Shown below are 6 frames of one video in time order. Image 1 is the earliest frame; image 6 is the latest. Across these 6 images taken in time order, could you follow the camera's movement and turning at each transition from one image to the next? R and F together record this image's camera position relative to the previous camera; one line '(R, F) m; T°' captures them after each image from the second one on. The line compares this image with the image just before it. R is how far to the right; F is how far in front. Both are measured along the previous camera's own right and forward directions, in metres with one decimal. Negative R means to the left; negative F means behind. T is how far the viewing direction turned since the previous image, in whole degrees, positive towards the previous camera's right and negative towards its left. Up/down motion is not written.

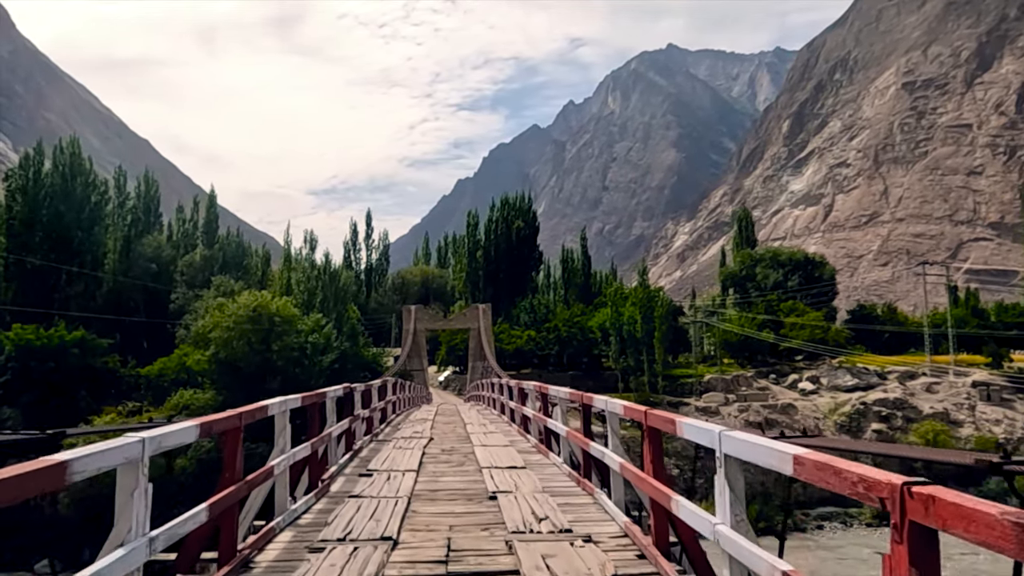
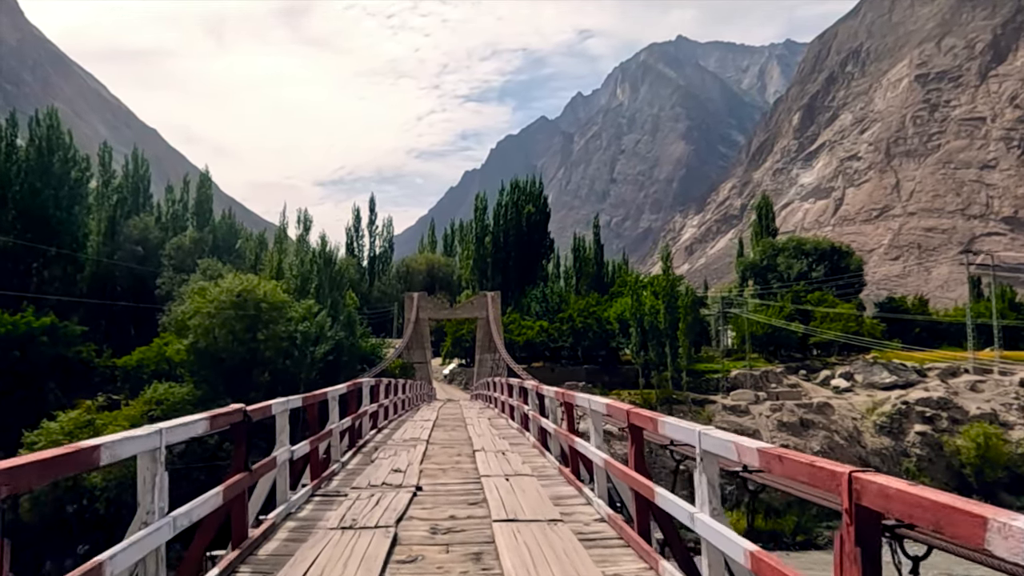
(-0.1, +0.9) m; -1°
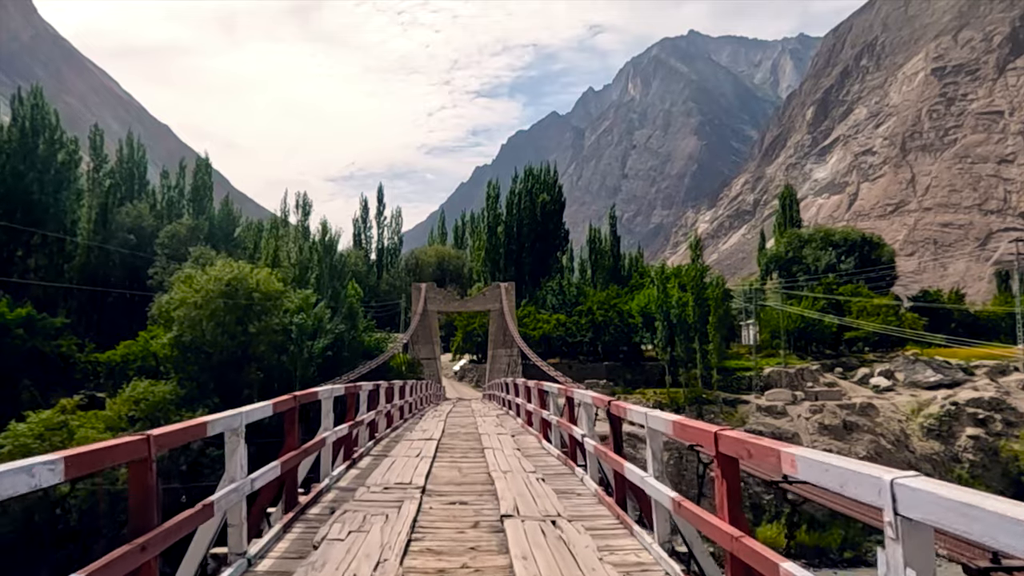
(-0.1, +0.8) m; -1°
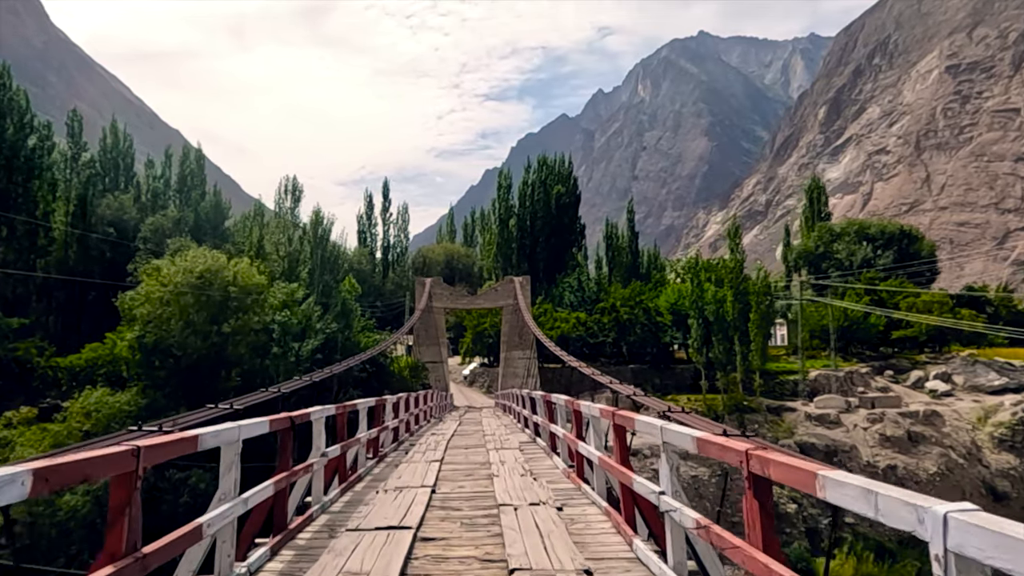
(-0.1, +1.1) m; -1°
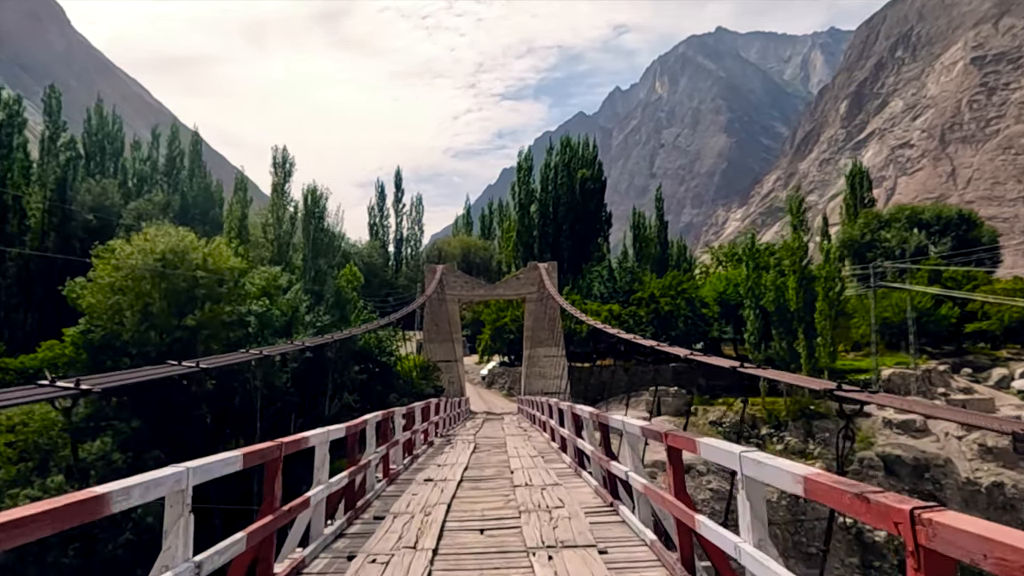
(-0.1, +1.2) m; -1°
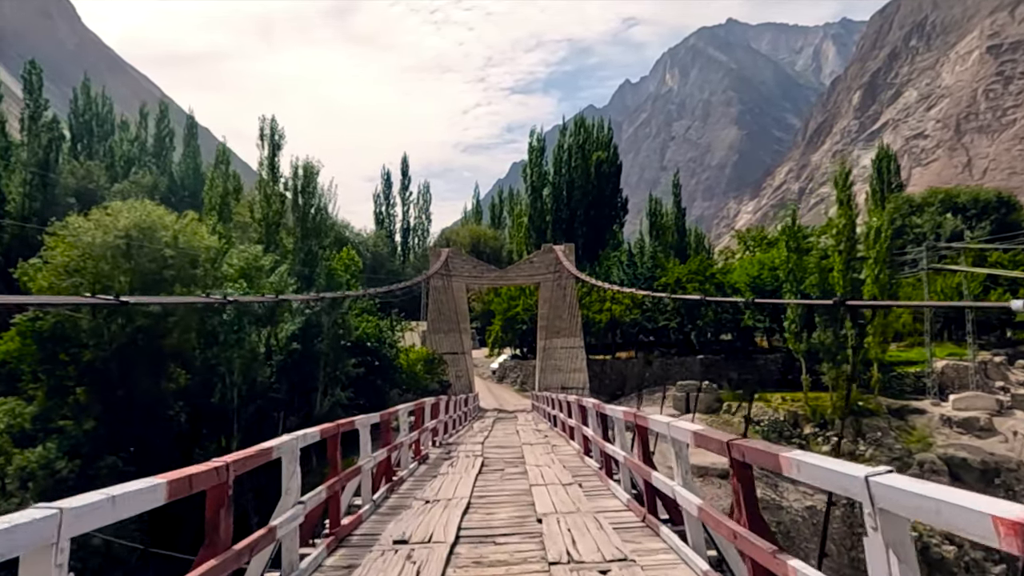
(0.0, +0.7) m; -1°
